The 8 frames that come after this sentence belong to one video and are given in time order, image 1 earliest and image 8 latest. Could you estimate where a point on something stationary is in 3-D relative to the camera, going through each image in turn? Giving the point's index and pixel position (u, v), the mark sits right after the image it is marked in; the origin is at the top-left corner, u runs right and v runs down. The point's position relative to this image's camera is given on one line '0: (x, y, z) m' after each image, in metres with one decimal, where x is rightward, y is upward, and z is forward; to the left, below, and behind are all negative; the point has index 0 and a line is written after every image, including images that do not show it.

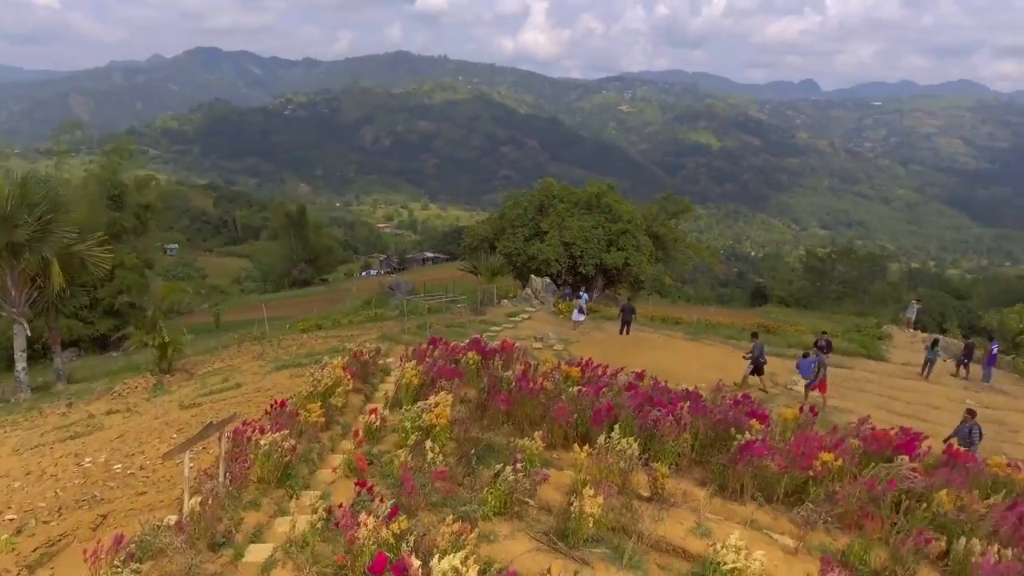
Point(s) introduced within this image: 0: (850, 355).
0: (+7.7, -1.5, +14.6) m
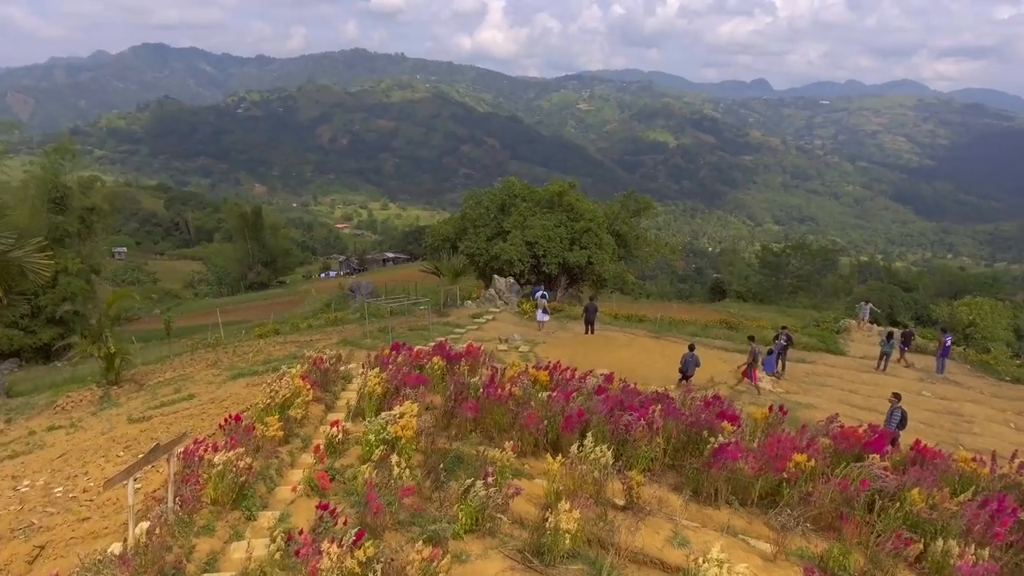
0: (+6.9, -1.4, +14.8) m
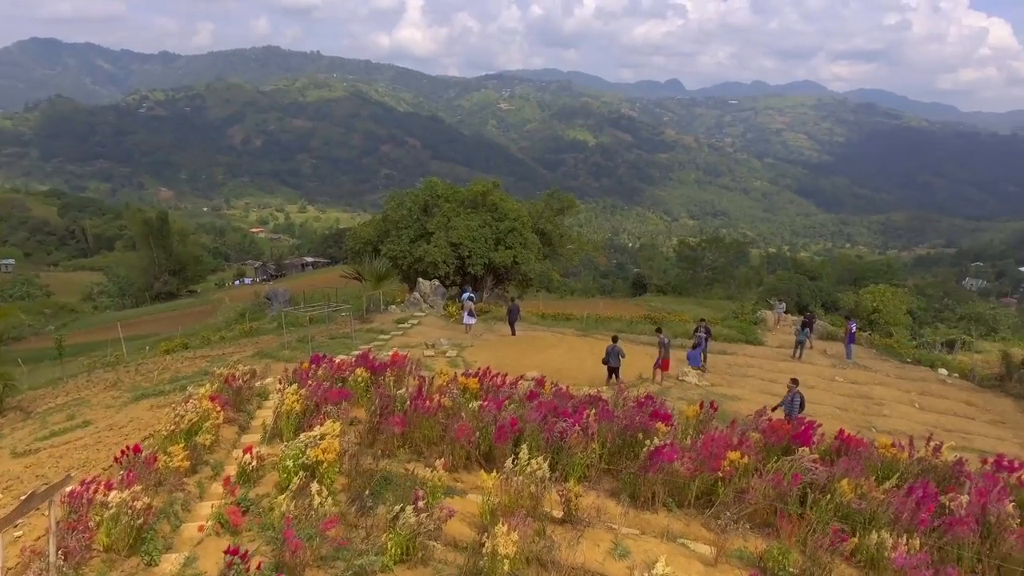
0: (+5.2, -1.3, +15.3) m
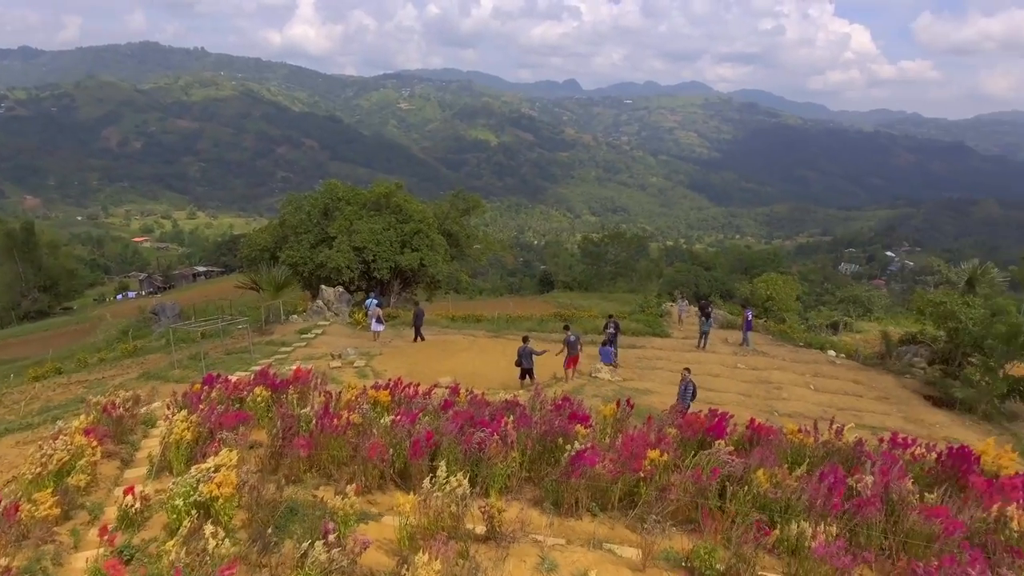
0: (+3.1, -1.1, +15.6) m
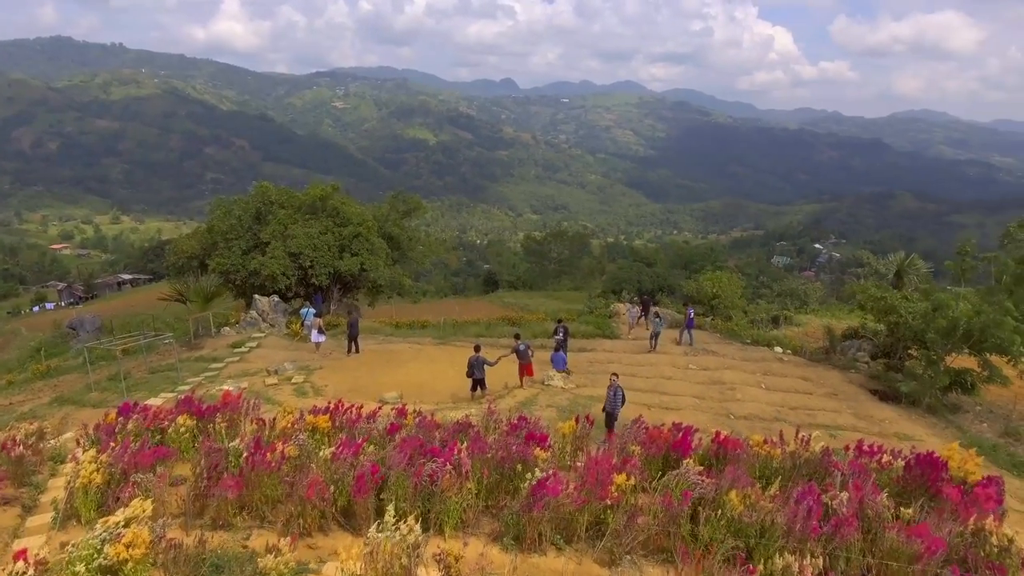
0: (+1.8, -1.2, +15.3) m
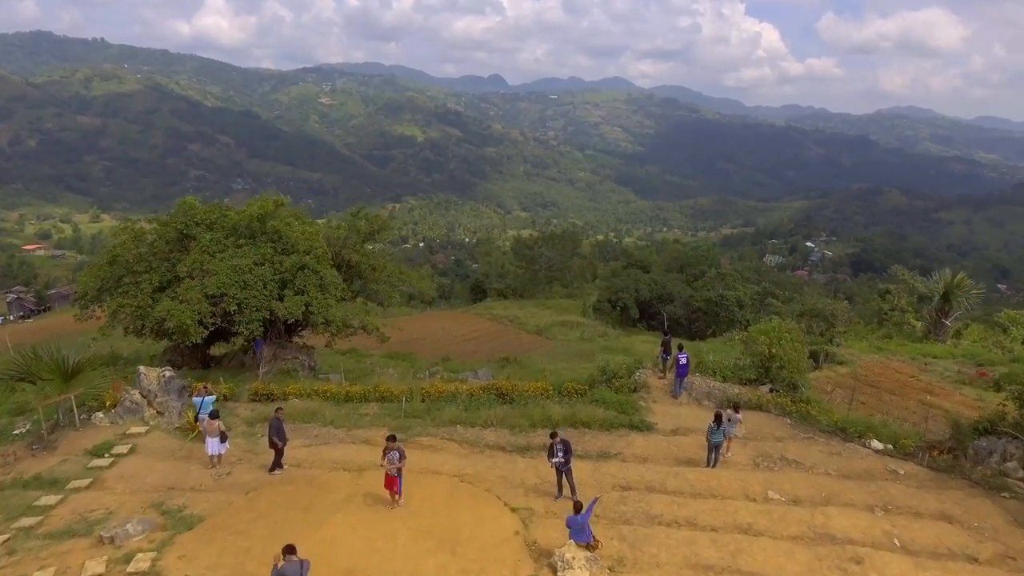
0: (+1.6, -2.4, +10.8) m
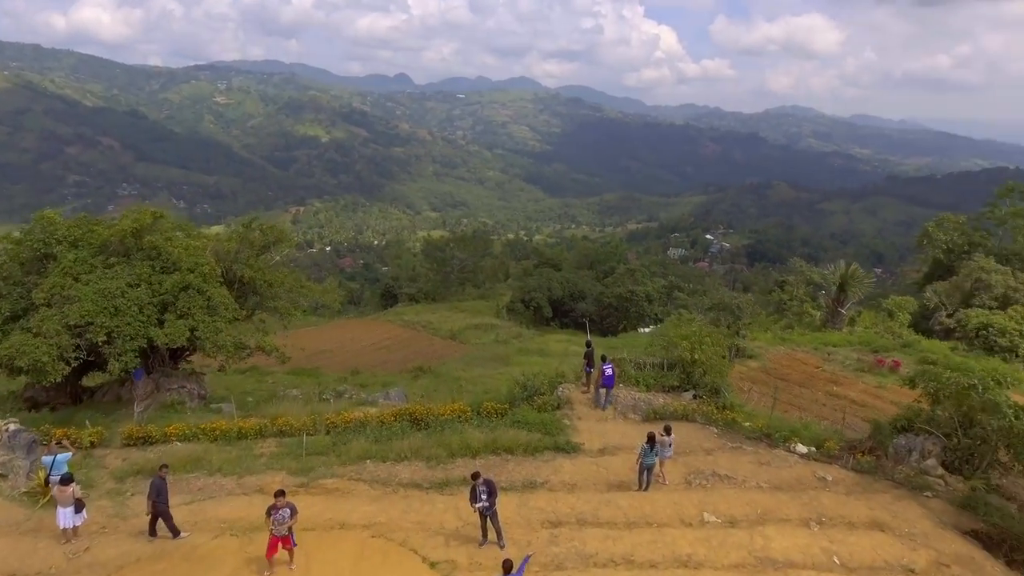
0: (+0.3, -2.6, +10.1) m
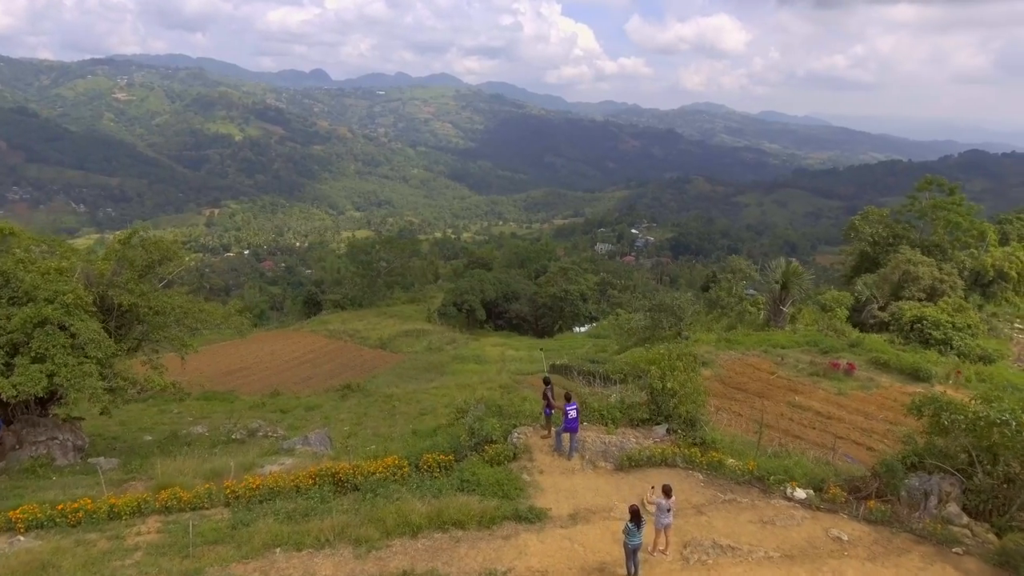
0: (-0.3, -3.0, +8.1) m
